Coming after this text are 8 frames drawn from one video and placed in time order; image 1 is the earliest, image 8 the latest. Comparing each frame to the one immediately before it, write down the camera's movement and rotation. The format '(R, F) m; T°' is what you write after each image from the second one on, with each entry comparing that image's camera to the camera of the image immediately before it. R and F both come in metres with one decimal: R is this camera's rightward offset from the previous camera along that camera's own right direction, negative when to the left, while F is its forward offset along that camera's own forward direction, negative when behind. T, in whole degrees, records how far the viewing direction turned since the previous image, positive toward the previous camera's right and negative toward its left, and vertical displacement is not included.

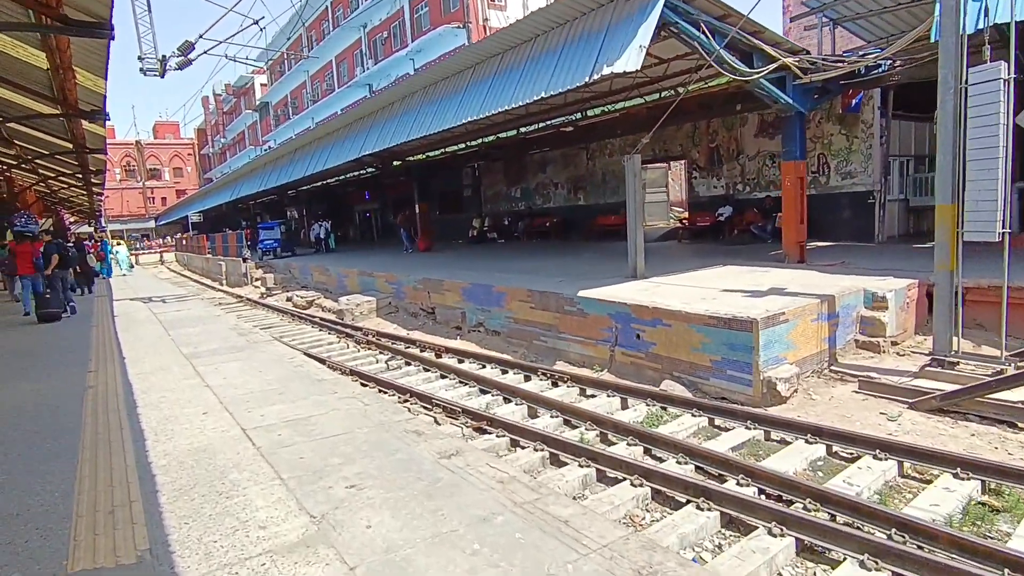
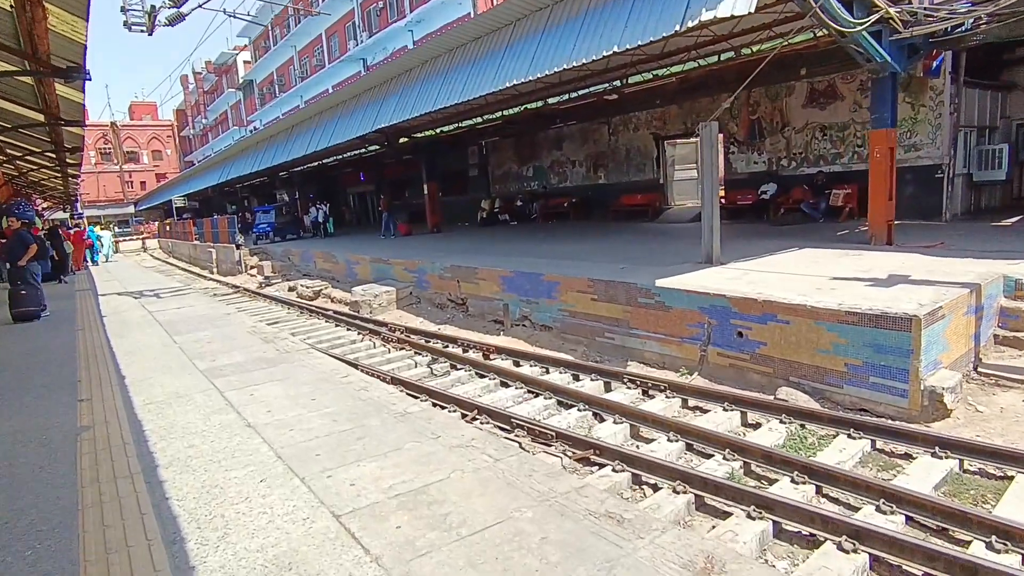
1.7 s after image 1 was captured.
(-1.1, +1.4) m; +1°
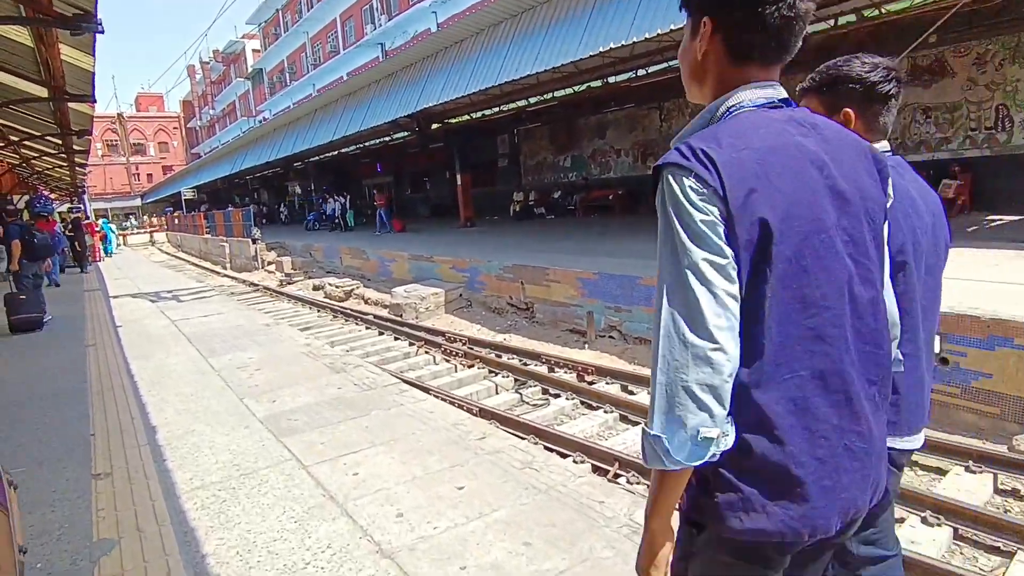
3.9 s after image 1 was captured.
(-1.2, +1.6) m; 0°
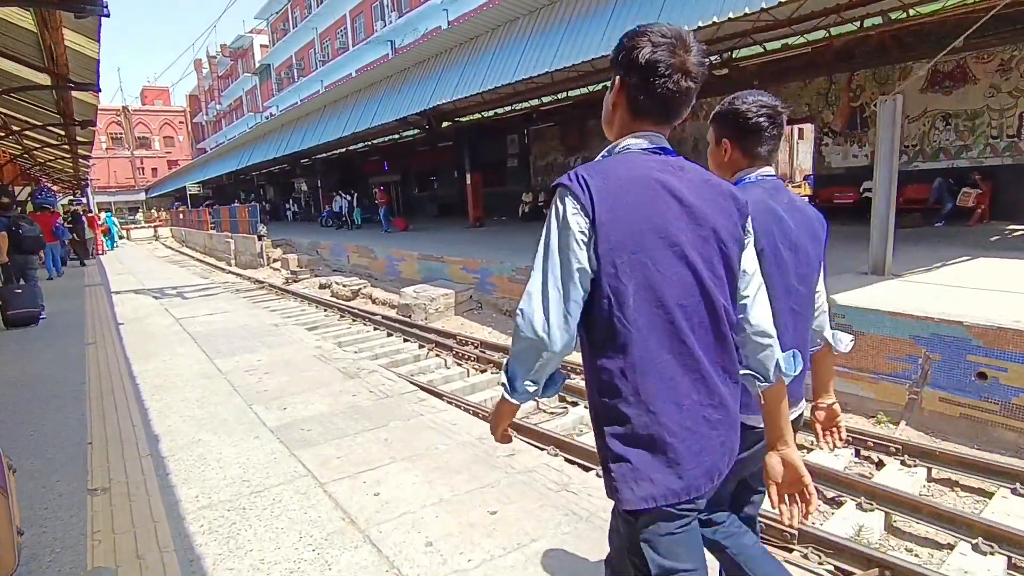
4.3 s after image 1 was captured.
(-0.2, +0.2) m; 0°
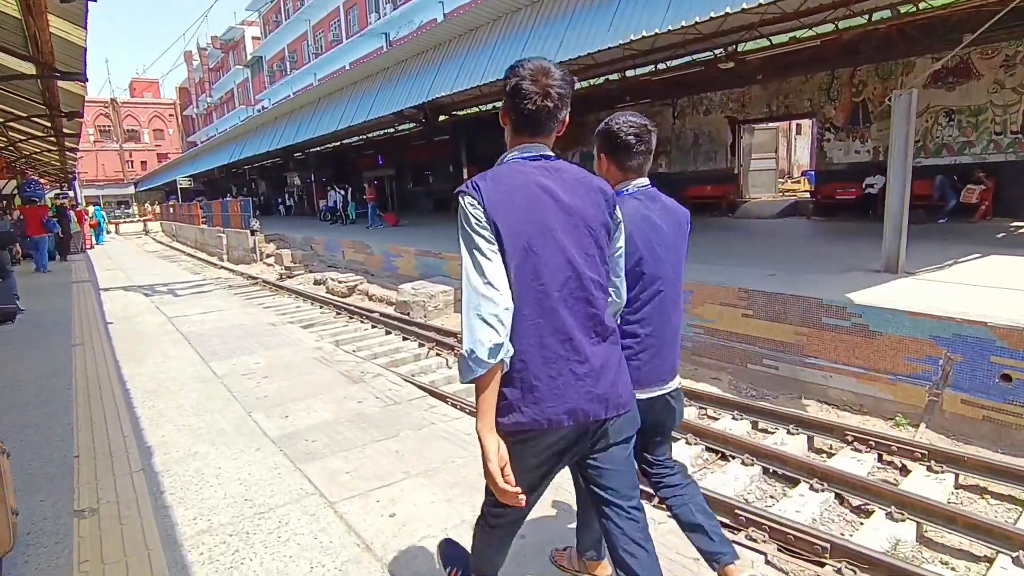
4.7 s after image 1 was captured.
(-0.1, +0.2) m; +1°
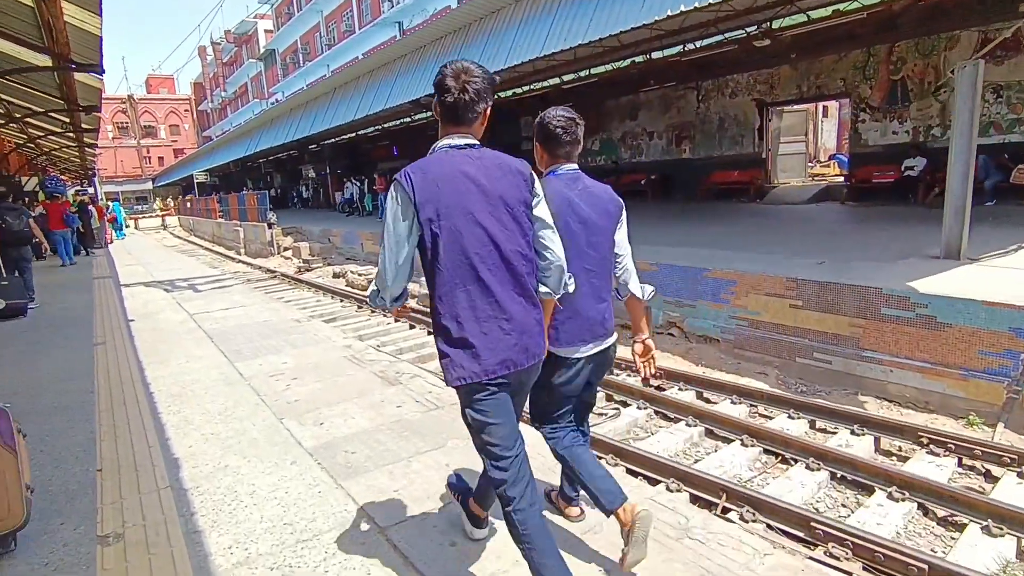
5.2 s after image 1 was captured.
(-0.2, +0.3) m; -1°
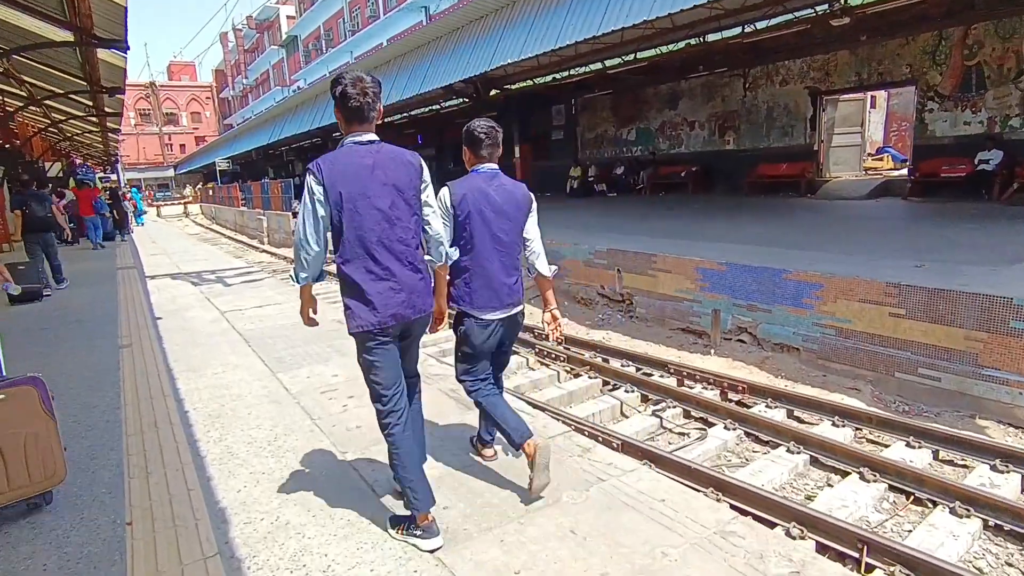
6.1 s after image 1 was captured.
(-0.5, +0.6) m; -1°
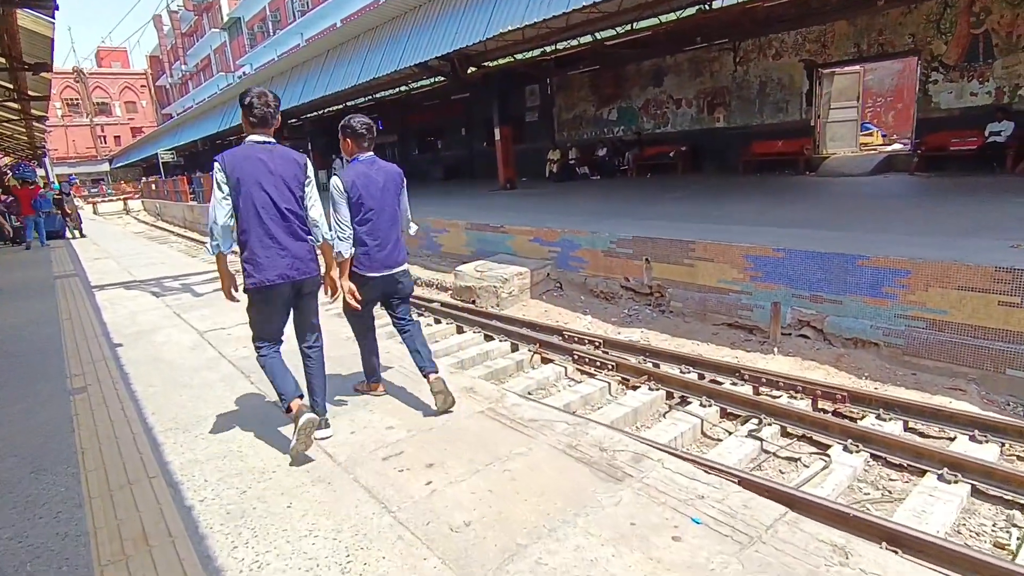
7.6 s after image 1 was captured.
(-0.8, +1.1) m; +4°
